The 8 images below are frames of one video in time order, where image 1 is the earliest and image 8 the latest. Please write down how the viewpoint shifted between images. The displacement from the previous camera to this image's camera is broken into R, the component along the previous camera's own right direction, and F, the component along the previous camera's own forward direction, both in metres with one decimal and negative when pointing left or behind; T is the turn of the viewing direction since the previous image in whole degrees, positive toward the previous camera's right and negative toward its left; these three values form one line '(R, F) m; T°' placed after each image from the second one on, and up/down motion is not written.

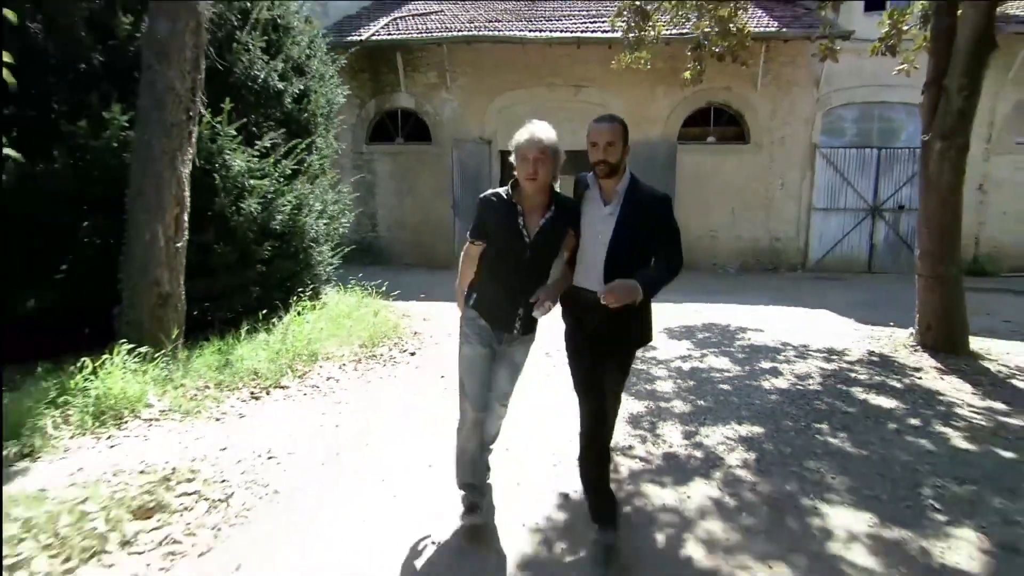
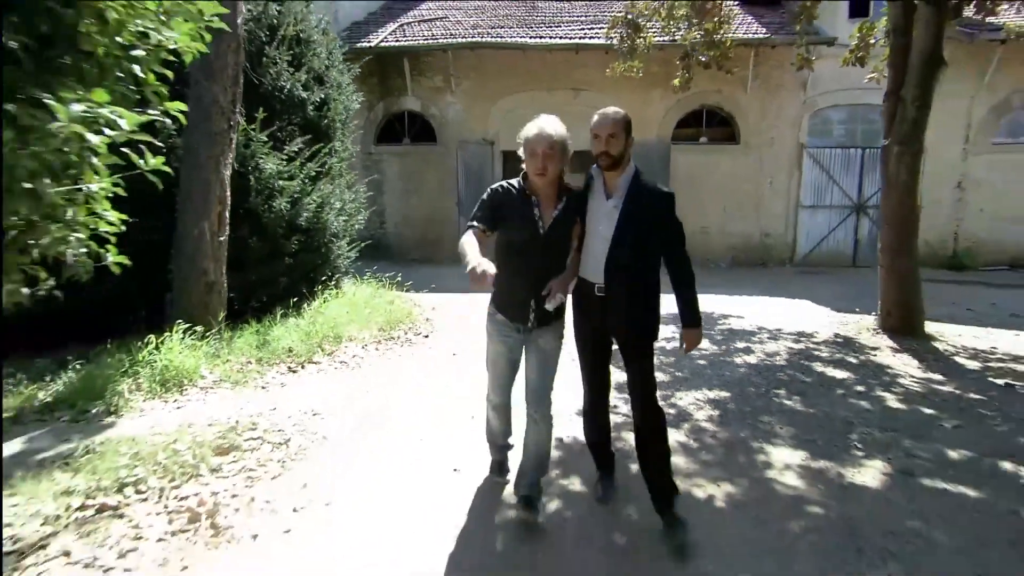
(0.0, -0.8) m; 0°
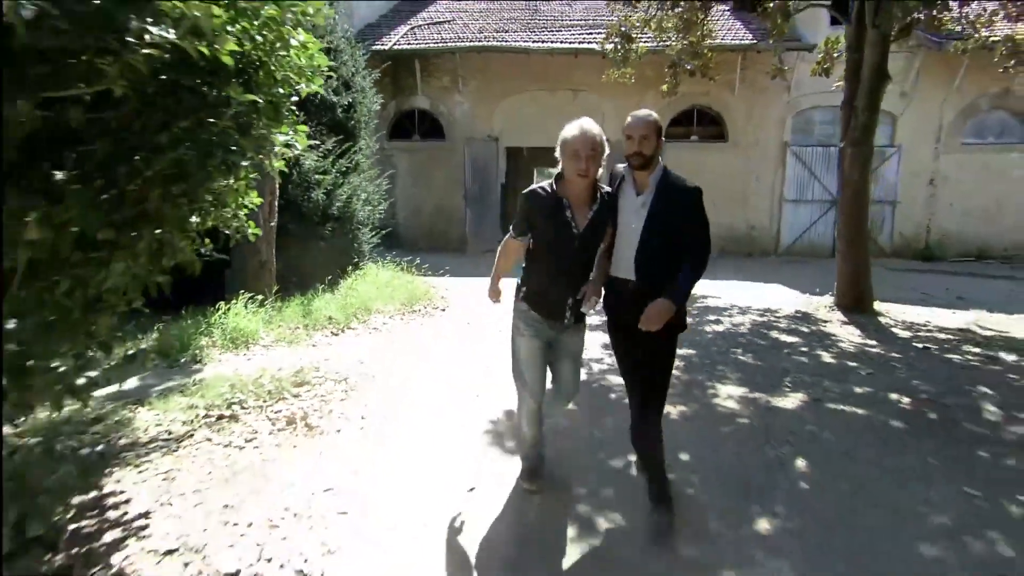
(-0.1, -1.2) m; 0°
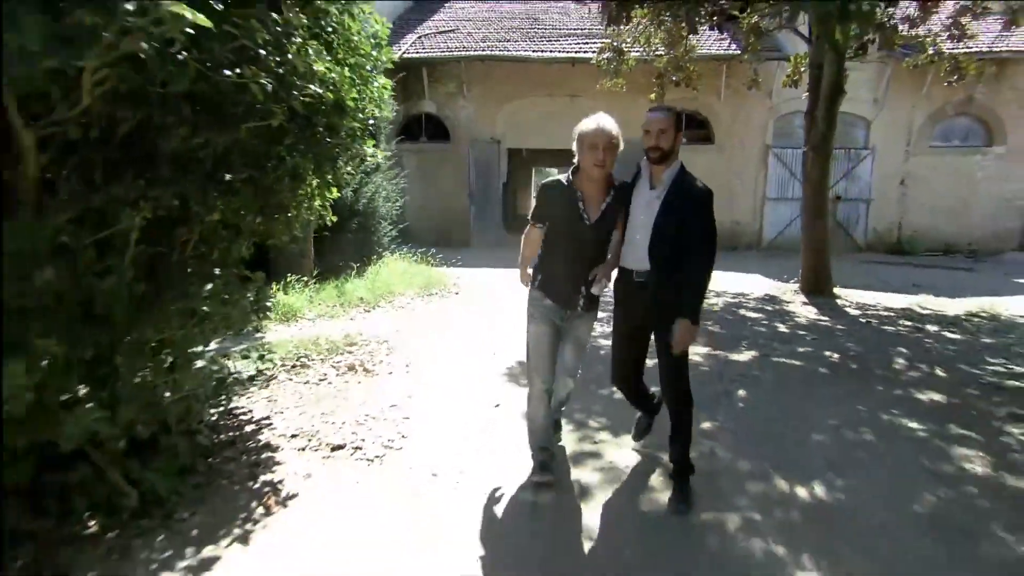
(-0.1, -1.2) m; 0°
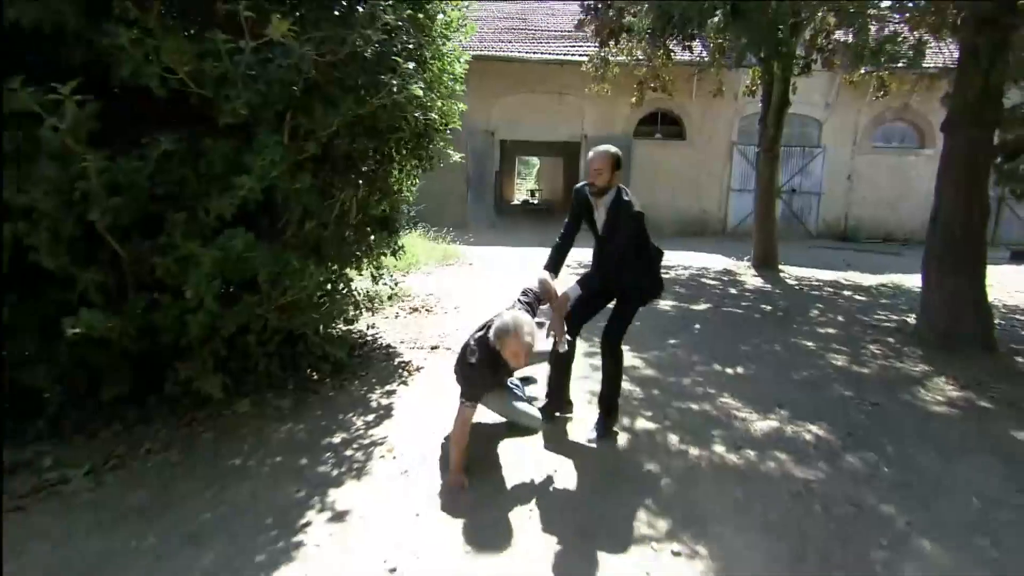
(-0.6, -2.0) m; +3°
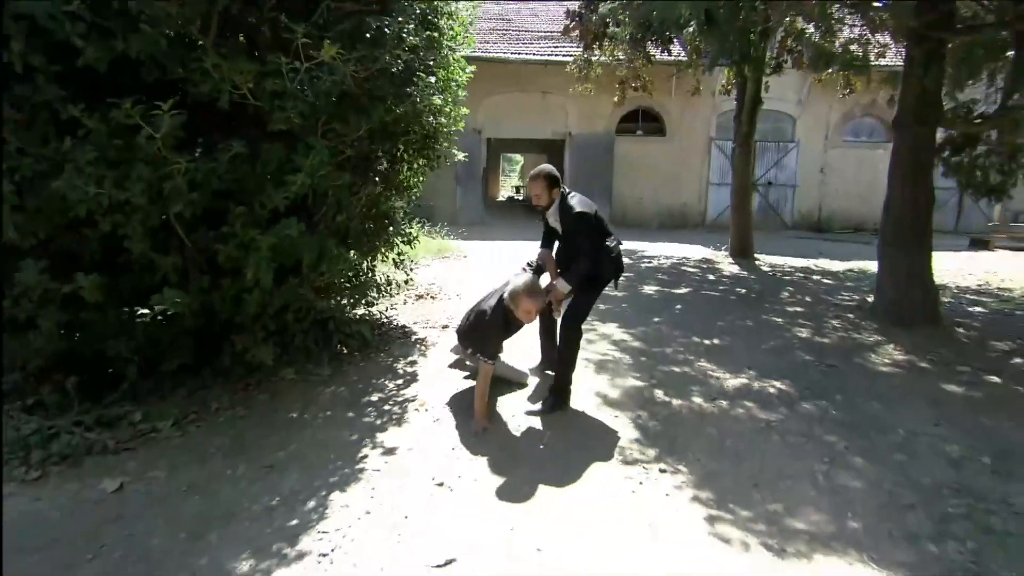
(-0.2, -0.7) m; +1°
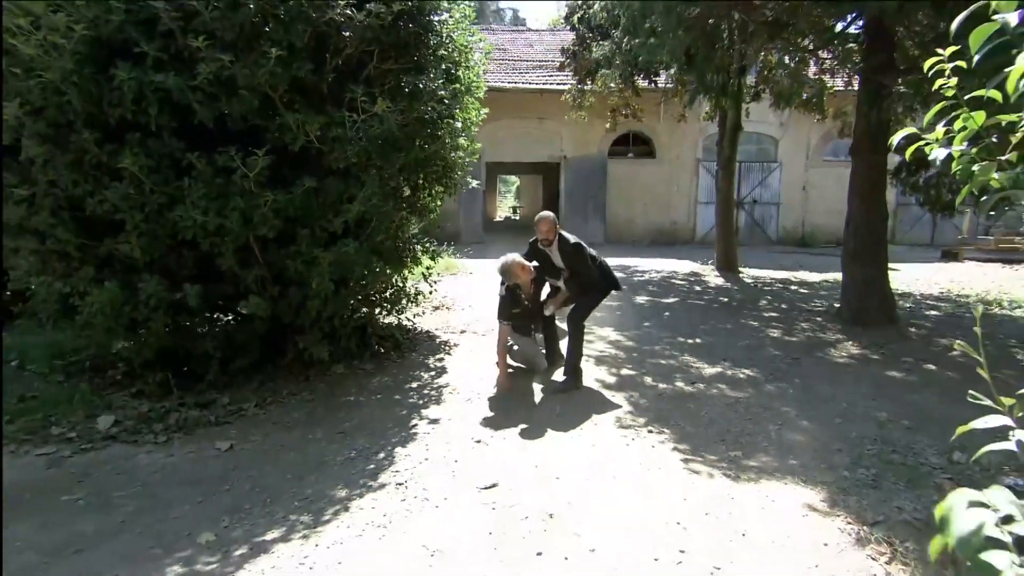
(-0.2, -1.0) m; 0°
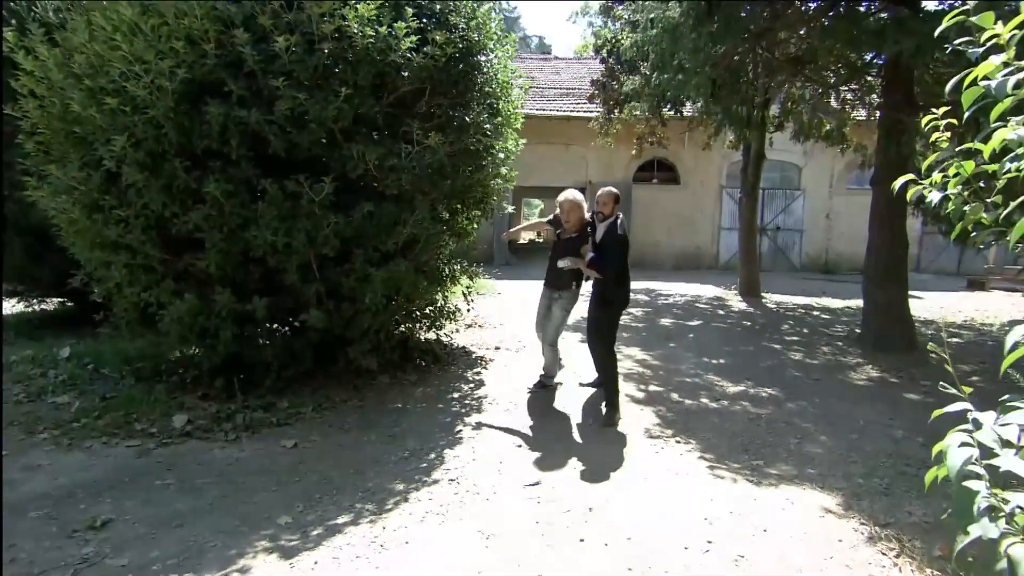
(-0.1, -0.4) m; -2°
